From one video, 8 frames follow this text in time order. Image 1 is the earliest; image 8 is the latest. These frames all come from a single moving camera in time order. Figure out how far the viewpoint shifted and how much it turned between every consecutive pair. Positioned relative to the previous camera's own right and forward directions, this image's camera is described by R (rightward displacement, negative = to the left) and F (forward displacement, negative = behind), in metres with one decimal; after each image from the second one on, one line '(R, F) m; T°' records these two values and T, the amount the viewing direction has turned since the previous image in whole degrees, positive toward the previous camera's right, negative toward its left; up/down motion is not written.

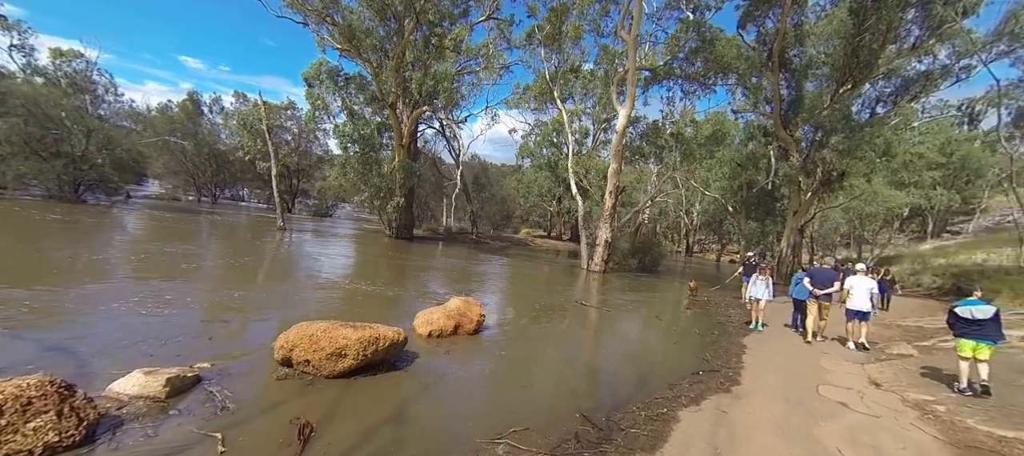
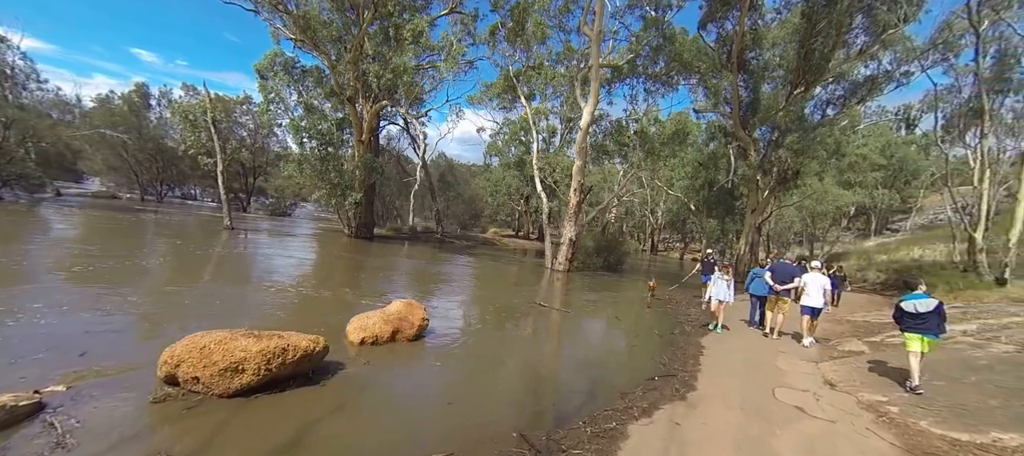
(+0.2, +0.3) m; +4°
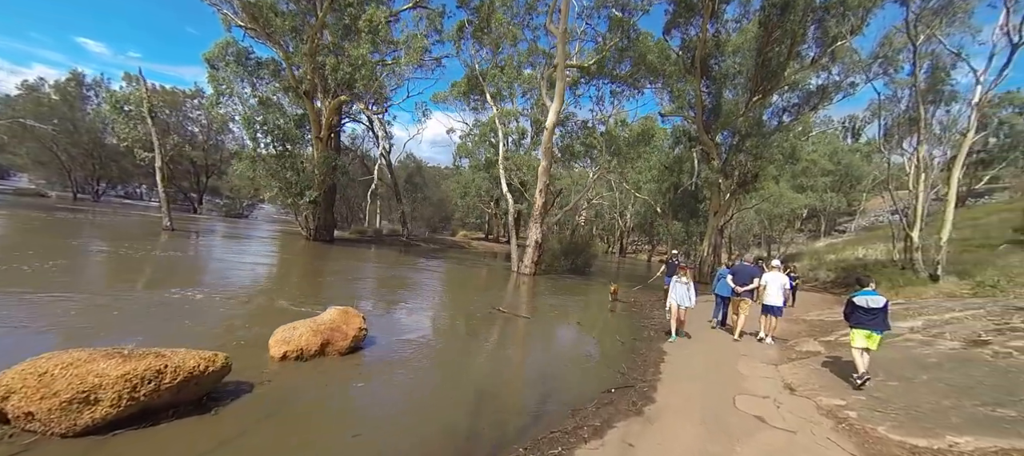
(+0.2, +0.3) m; +4°
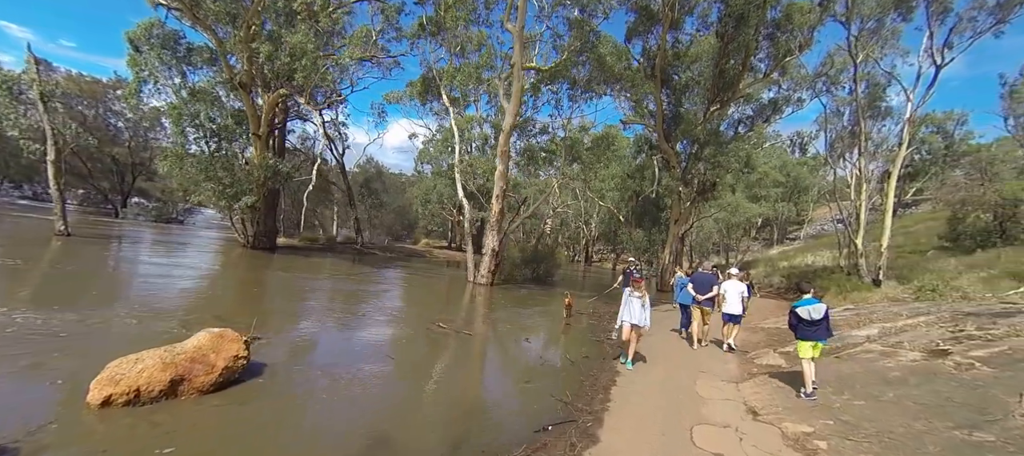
(+0.4, +0.7) m; +4°
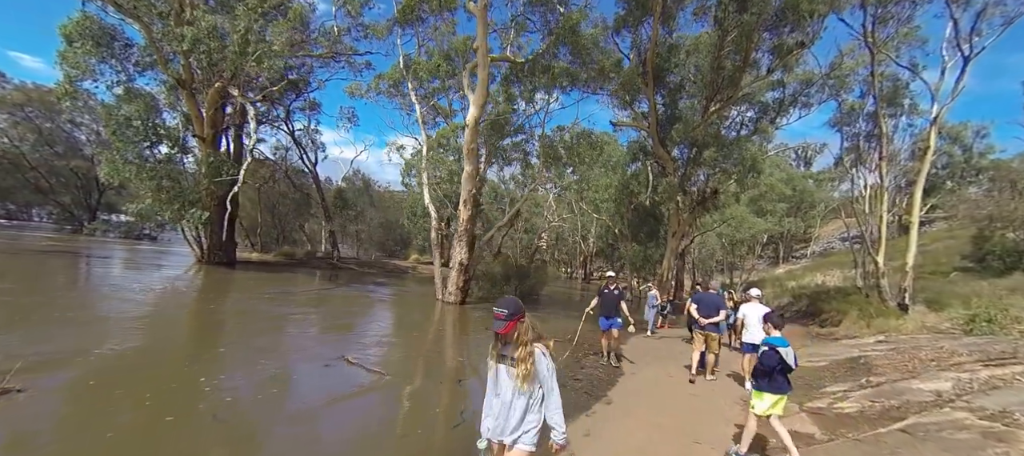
(+1.1, +2.2) m; -1°
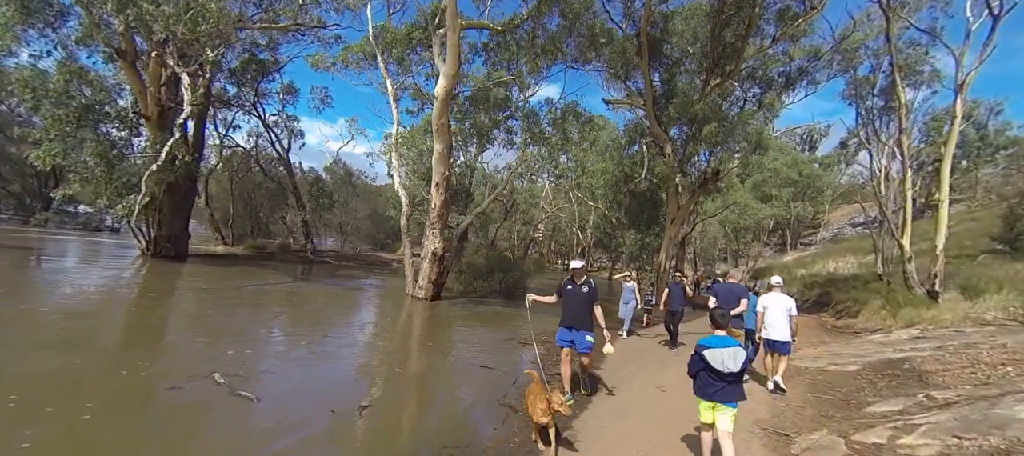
(+0.7, +1.7) m; 0°
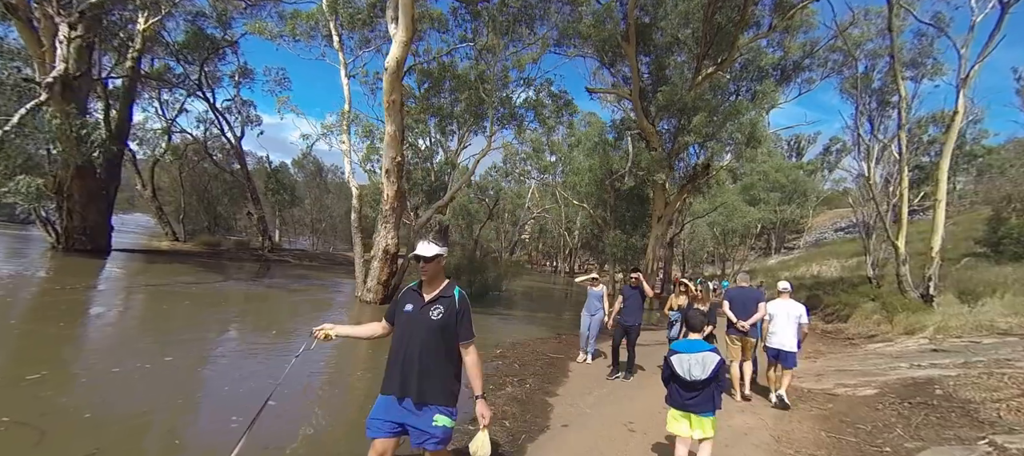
(+0.7, +1.5) m; +1°
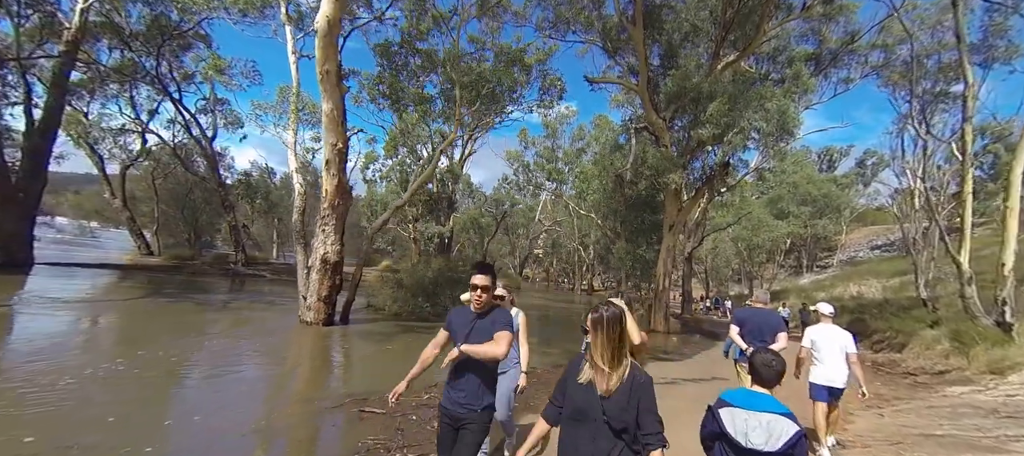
(+1.1, +2.3) m; -3°
